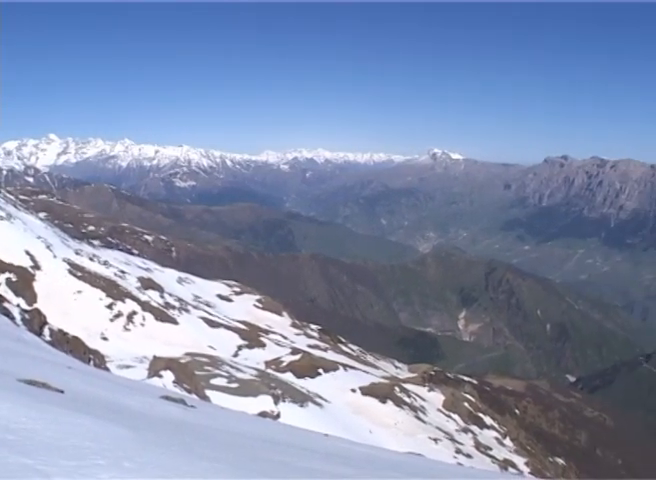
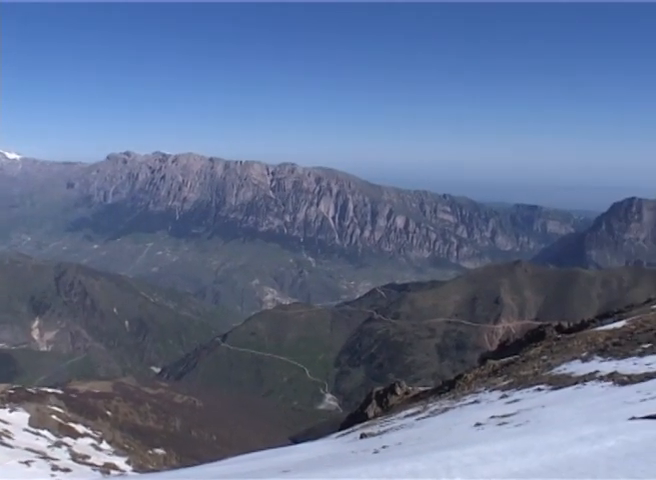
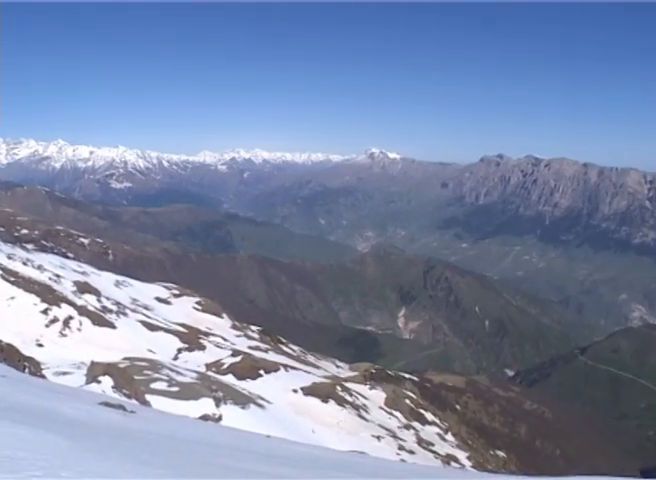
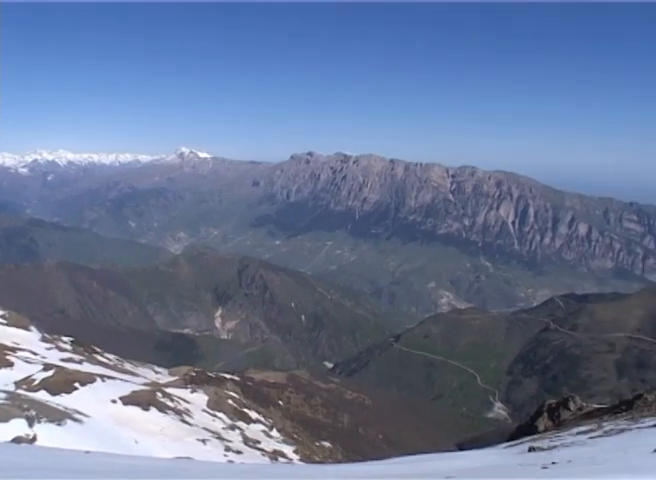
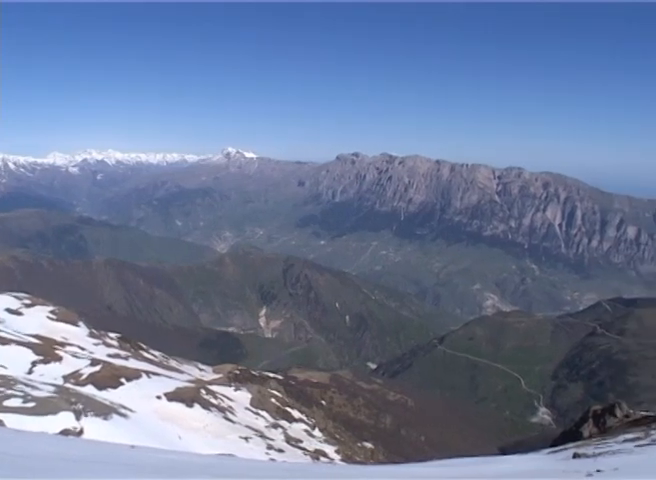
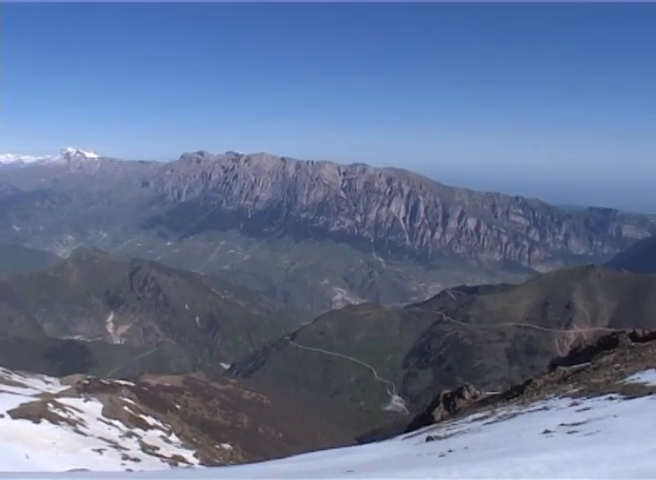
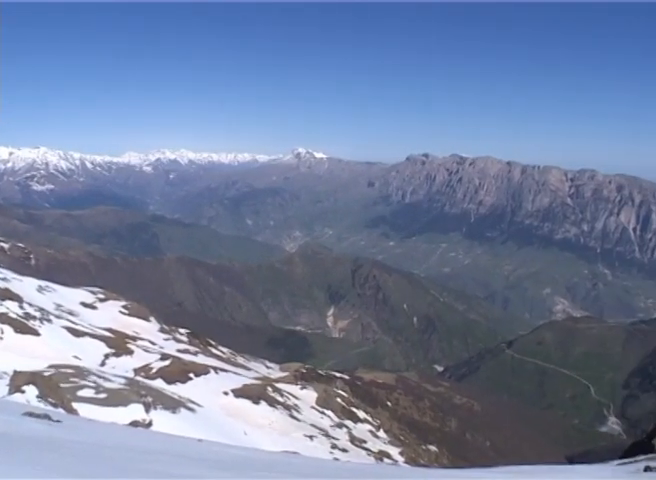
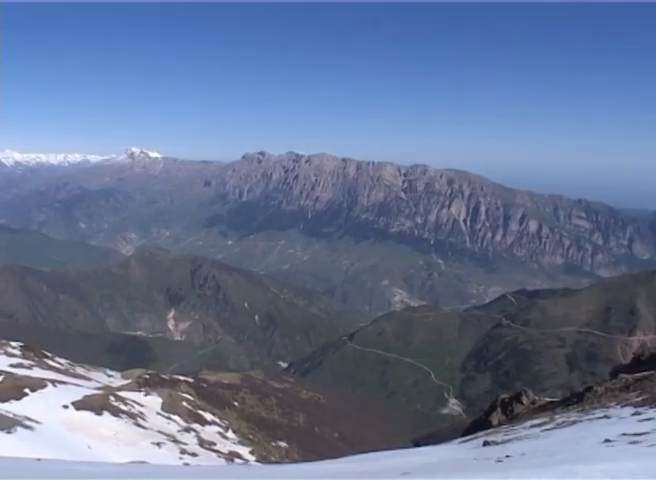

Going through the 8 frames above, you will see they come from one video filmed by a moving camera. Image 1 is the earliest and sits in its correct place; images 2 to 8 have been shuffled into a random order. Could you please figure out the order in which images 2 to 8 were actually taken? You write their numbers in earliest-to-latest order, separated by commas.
3, 7, 5, 4, 8, 6, 2
